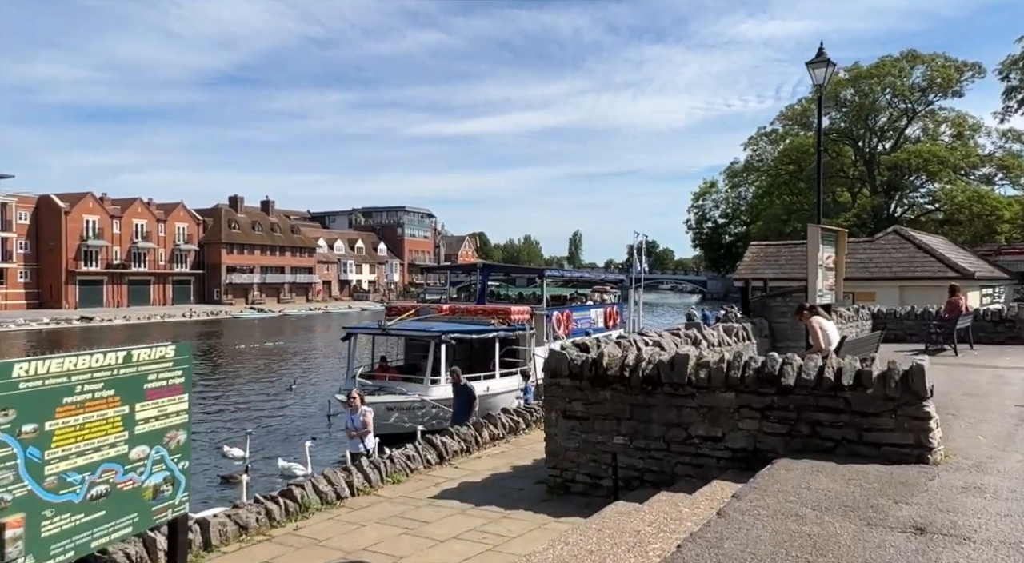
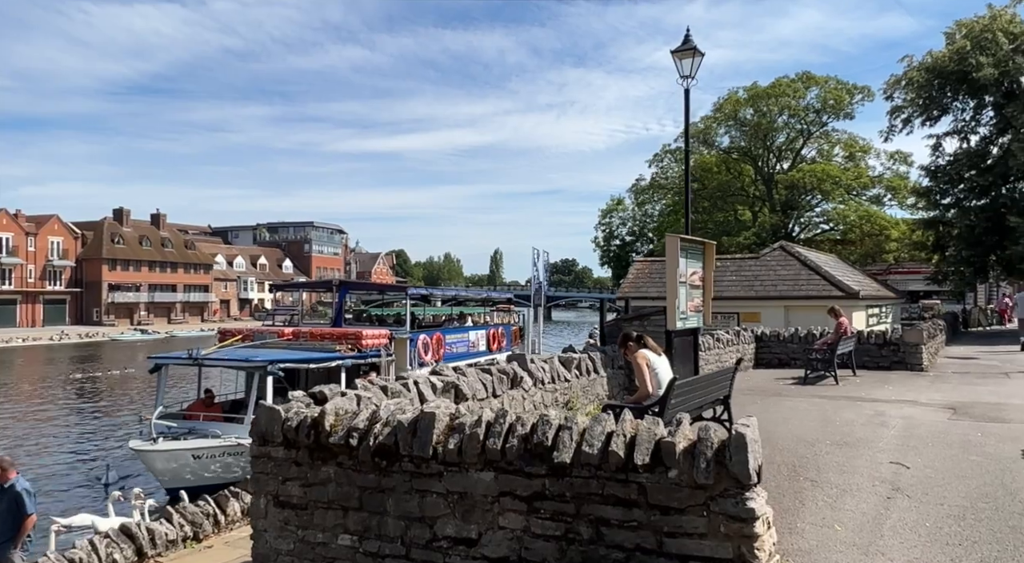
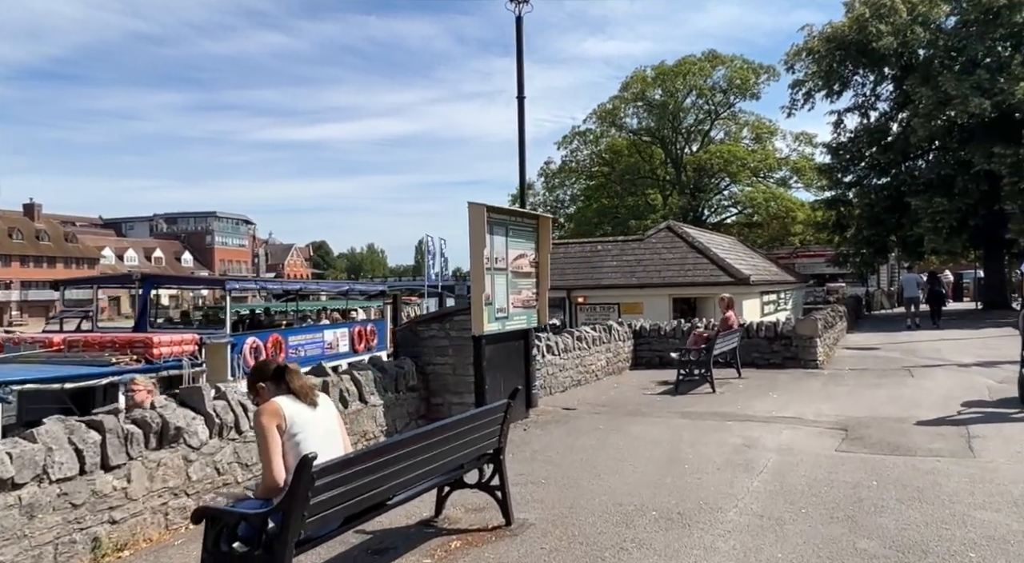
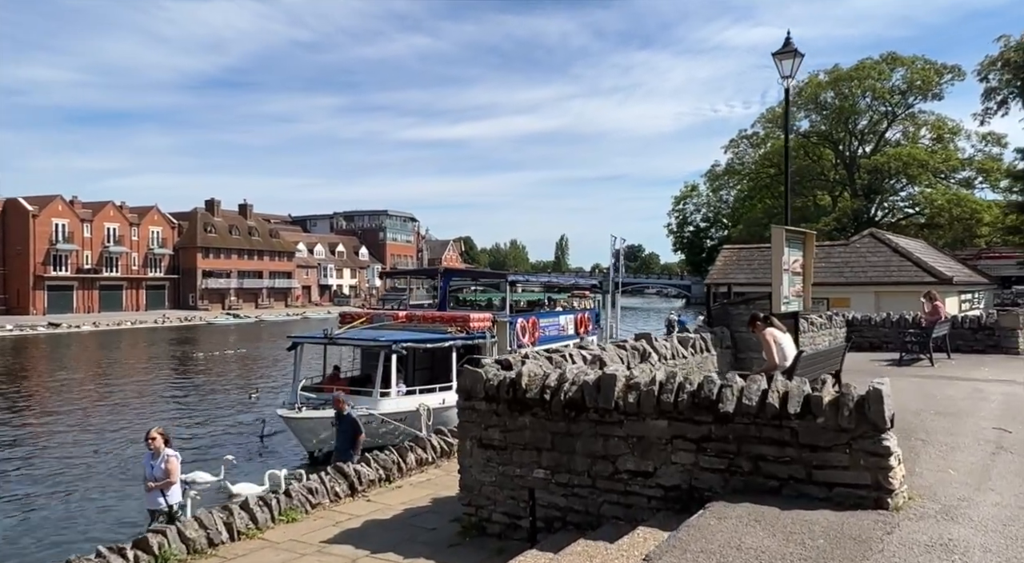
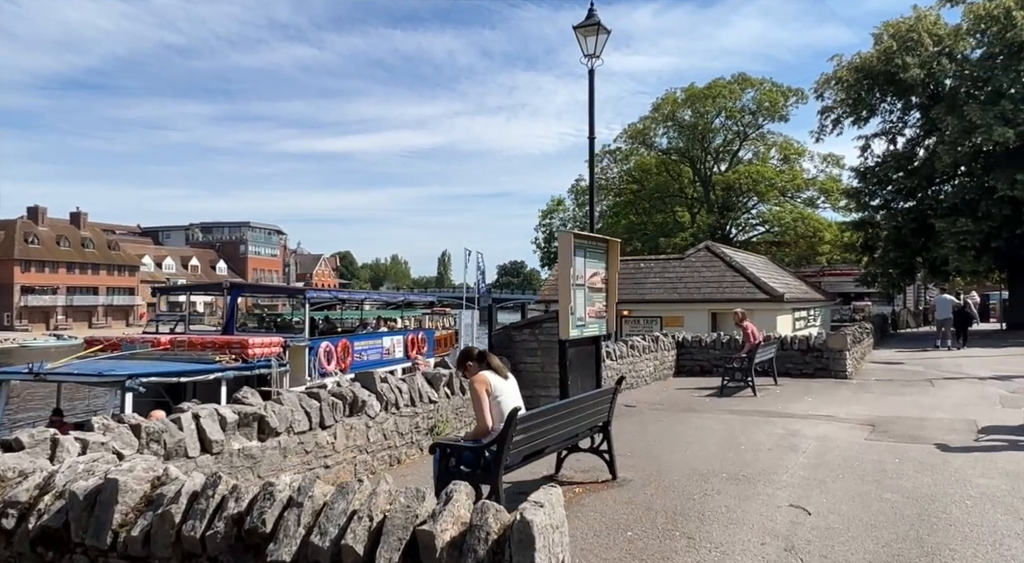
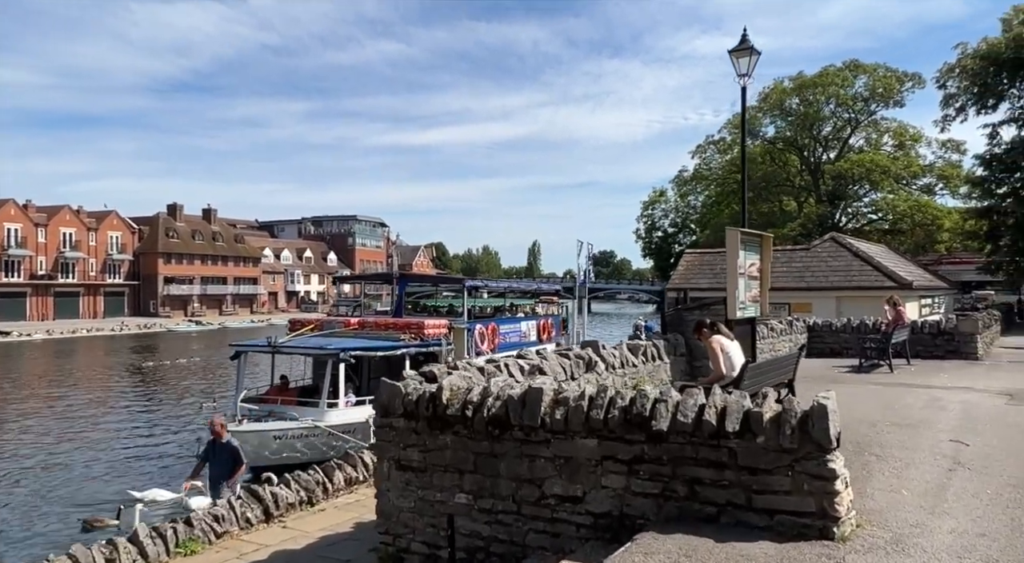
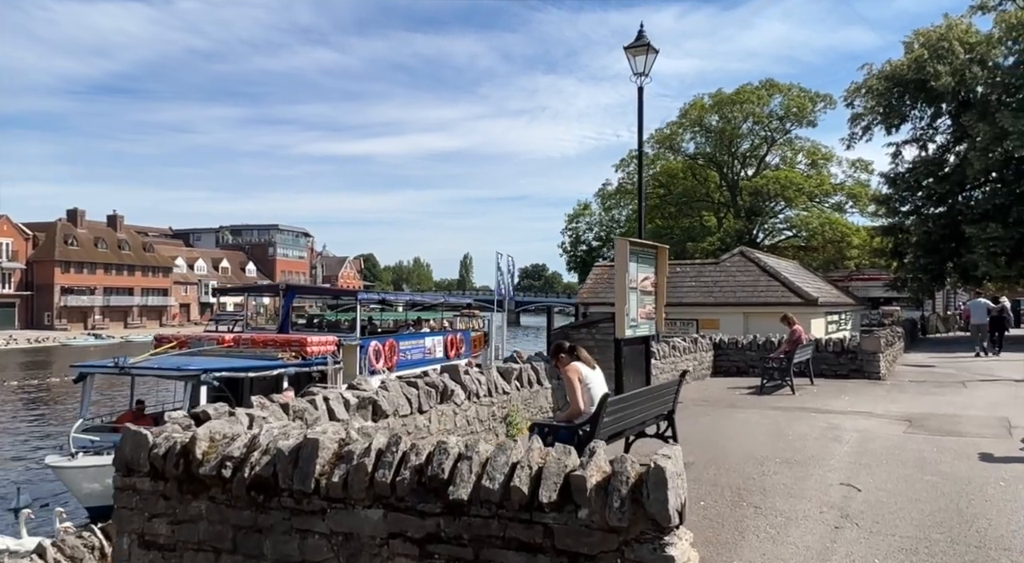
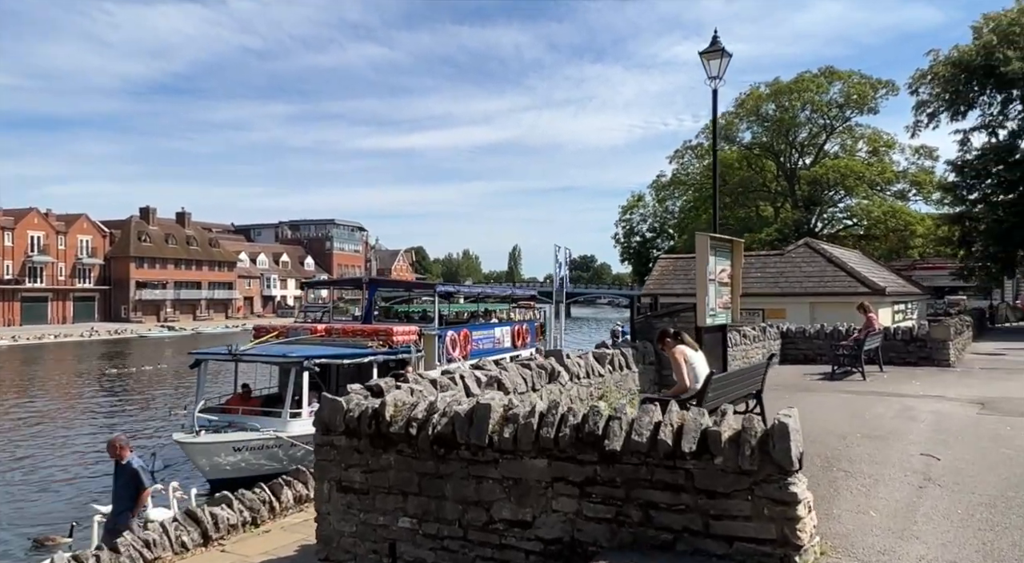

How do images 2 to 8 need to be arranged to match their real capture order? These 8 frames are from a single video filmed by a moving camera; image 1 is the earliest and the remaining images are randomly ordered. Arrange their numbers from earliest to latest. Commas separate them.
4, 6, 8, 2, 7, 5, 3
